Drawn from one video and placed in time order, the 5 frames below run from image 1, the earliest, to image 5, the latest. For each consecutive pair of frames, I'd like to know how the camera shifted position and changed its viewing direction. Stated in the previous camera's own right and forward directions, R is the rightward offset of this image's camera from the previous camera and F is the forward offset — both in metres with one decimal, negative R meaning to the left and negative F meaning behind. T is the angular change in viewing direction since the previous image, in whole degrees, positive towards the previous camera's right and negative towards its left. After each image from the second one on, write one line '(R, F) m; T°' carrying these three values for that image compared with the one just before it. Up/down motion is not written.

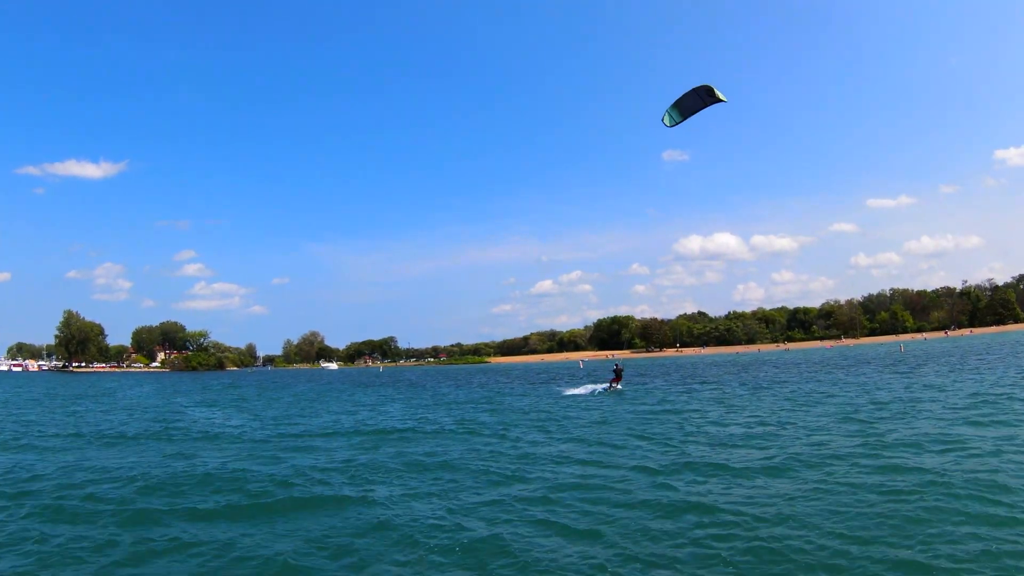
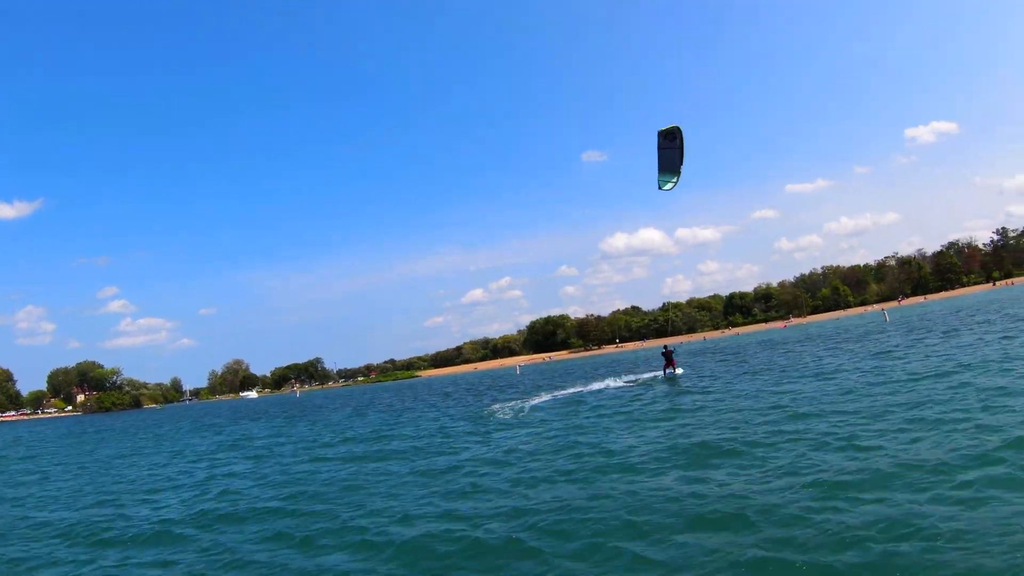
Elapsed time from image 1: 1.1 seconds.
(+2.1, +11.2) m; +6°
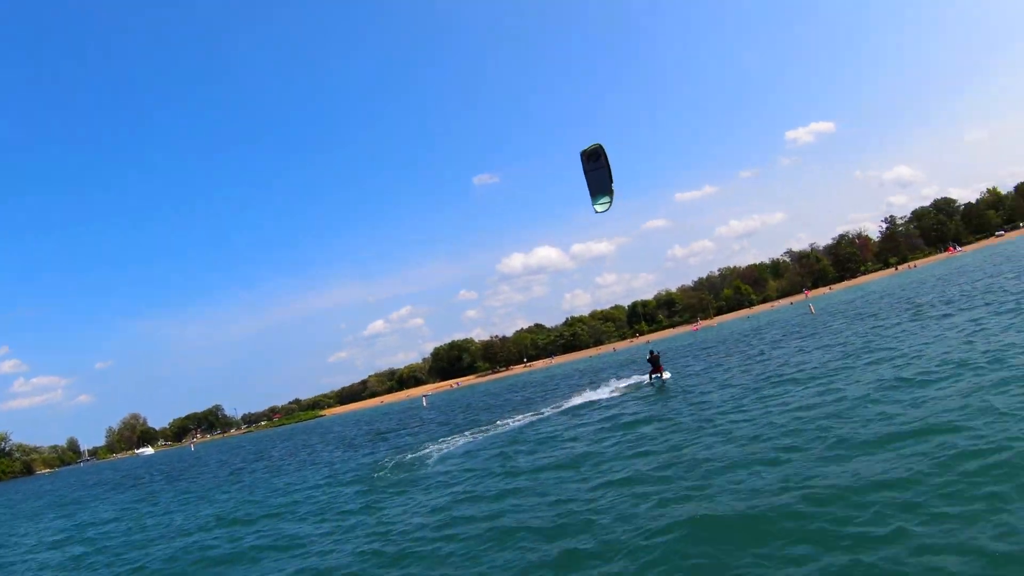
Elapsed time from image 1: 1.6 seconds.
(+2.1, +4.9) m; +7°
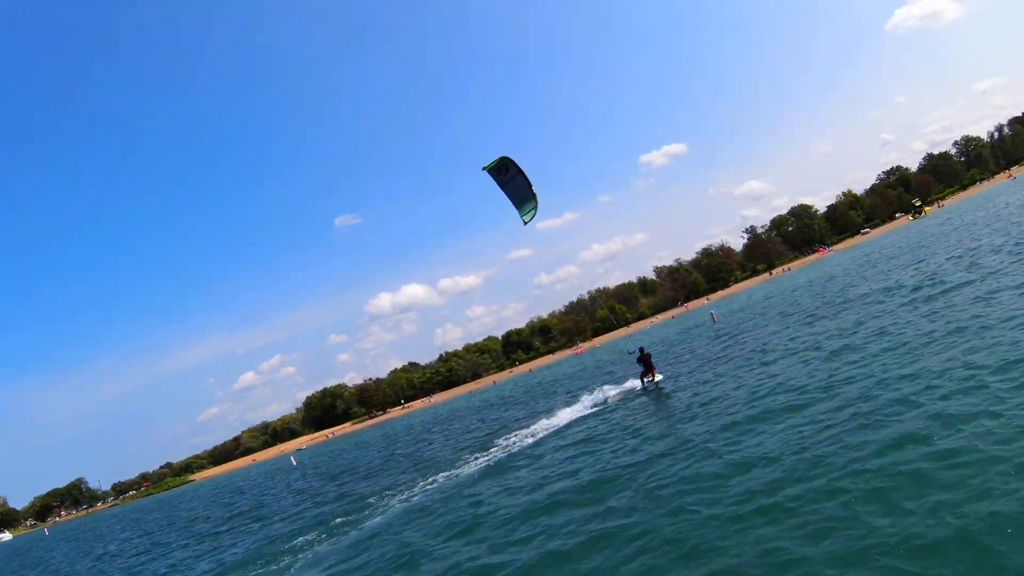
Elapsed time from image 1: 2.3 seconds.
(+0.6, +4.3) m; +11°
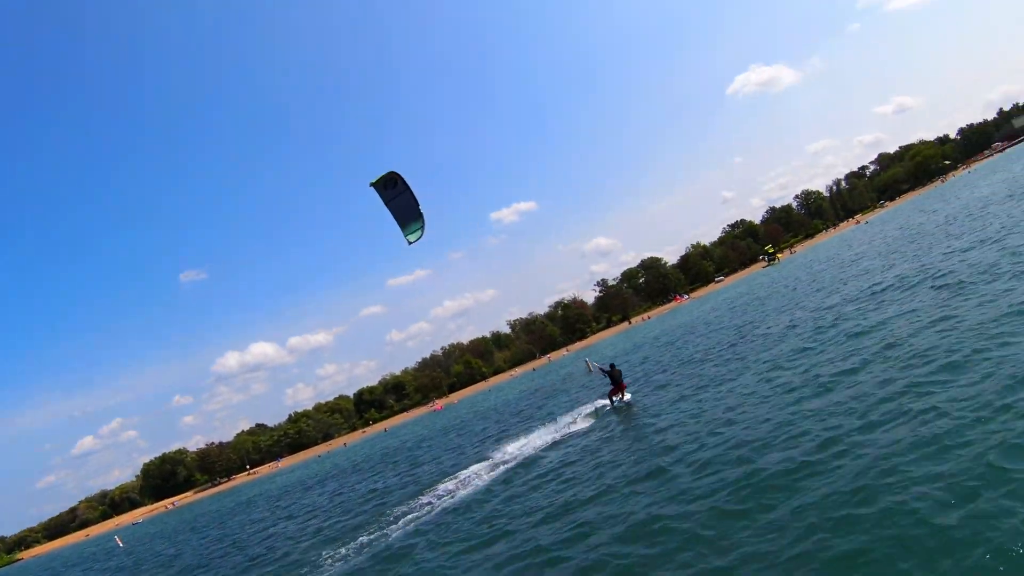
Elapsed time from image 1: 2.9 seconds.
(-0.4, +3.7) m; +14°
